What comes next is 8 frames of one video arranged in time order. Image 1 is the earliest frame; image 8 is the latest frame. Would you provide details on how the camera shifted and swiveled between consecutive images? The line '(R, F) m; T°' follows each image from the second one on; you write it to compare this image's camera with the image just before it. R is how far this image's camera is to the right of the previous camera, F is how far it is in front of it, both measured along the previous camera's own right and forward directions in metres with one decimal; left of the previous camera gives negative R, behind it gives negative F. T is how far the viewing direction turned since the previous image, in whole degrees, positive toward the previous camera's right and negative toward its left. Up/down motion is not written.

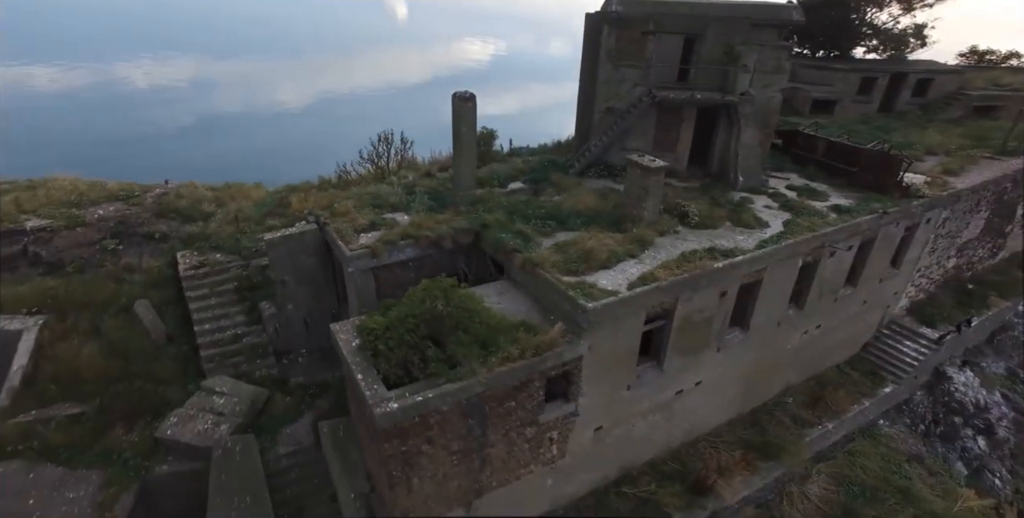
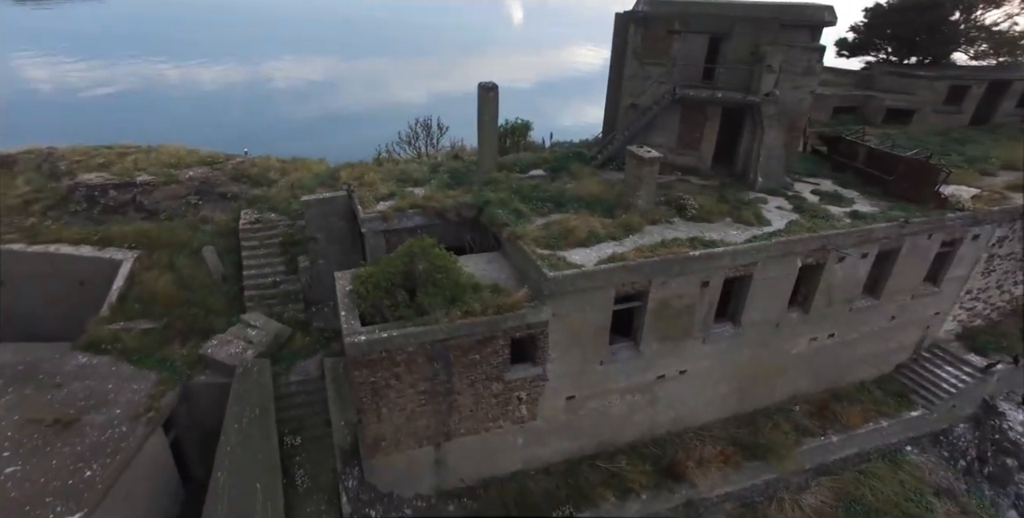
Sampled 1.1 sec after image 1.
(+2.1, -0.8) m; -10°
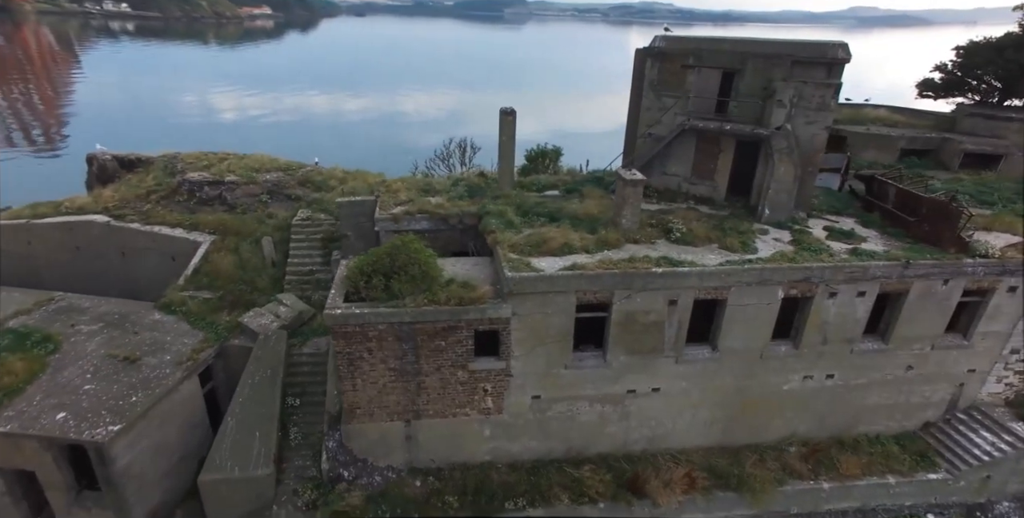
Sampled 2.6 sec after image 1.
(+2.6, -0.8) m; -11°
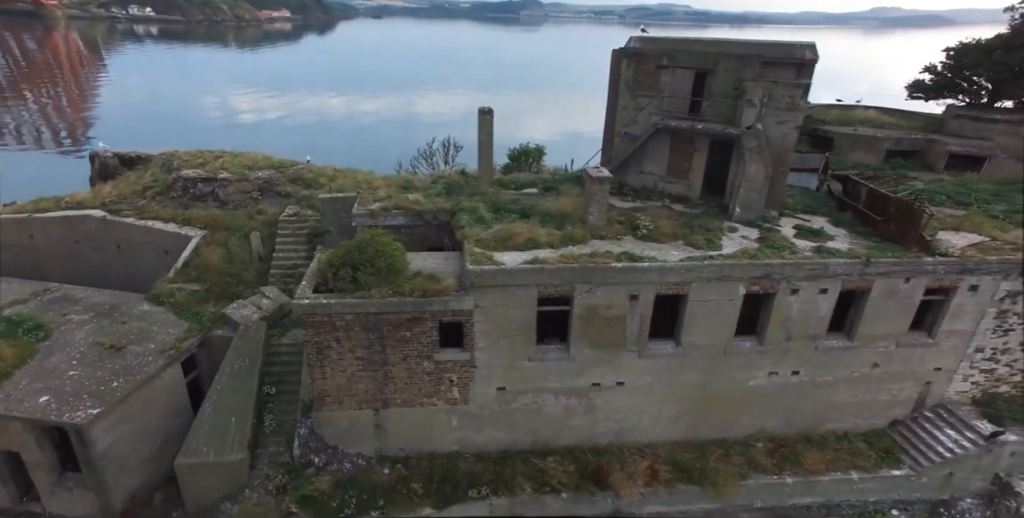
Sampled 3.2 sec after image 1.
(+1.0, -0.3) m; -1°
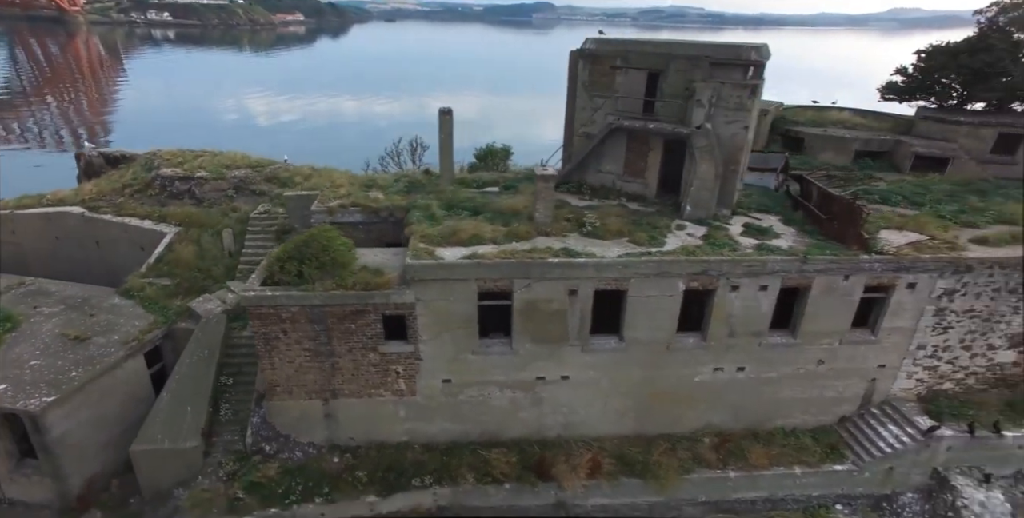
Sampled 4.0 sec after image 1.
(+1.4, -0.3) m; -1°
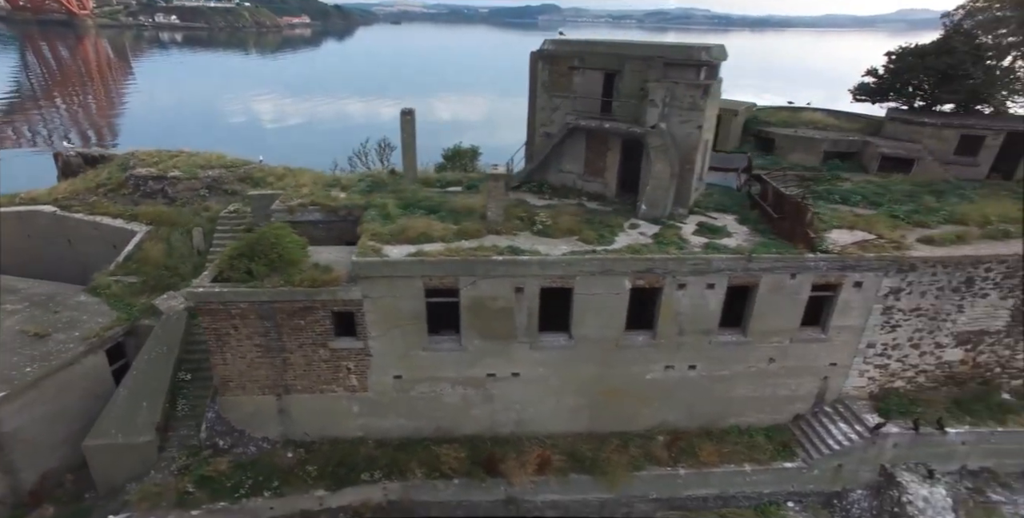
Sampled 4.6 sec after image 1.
(+1.2, -0.1) m; 0°
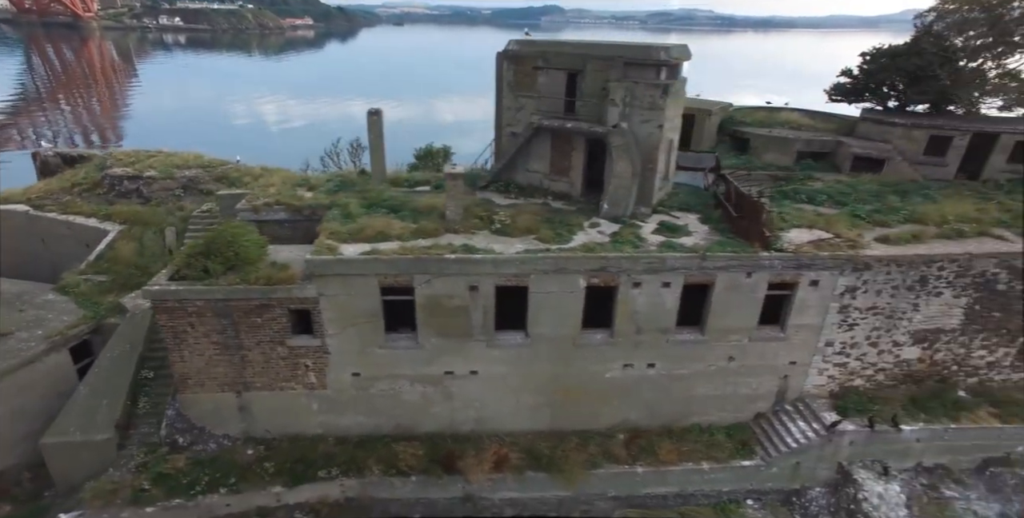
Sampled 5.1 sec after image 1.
(+1.0, -0.1) m; 0°
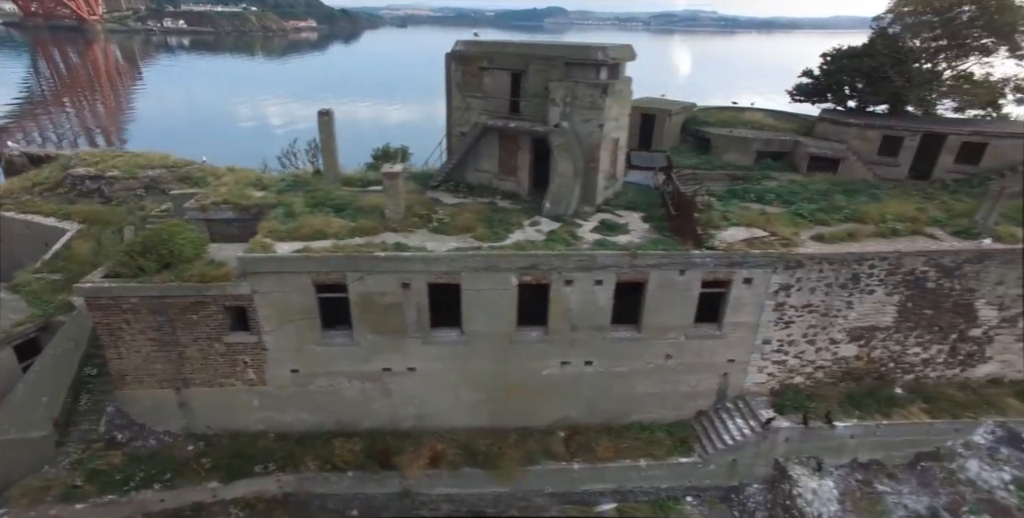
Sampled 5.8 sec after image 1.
(+1.5, -0.1) m; 0°
